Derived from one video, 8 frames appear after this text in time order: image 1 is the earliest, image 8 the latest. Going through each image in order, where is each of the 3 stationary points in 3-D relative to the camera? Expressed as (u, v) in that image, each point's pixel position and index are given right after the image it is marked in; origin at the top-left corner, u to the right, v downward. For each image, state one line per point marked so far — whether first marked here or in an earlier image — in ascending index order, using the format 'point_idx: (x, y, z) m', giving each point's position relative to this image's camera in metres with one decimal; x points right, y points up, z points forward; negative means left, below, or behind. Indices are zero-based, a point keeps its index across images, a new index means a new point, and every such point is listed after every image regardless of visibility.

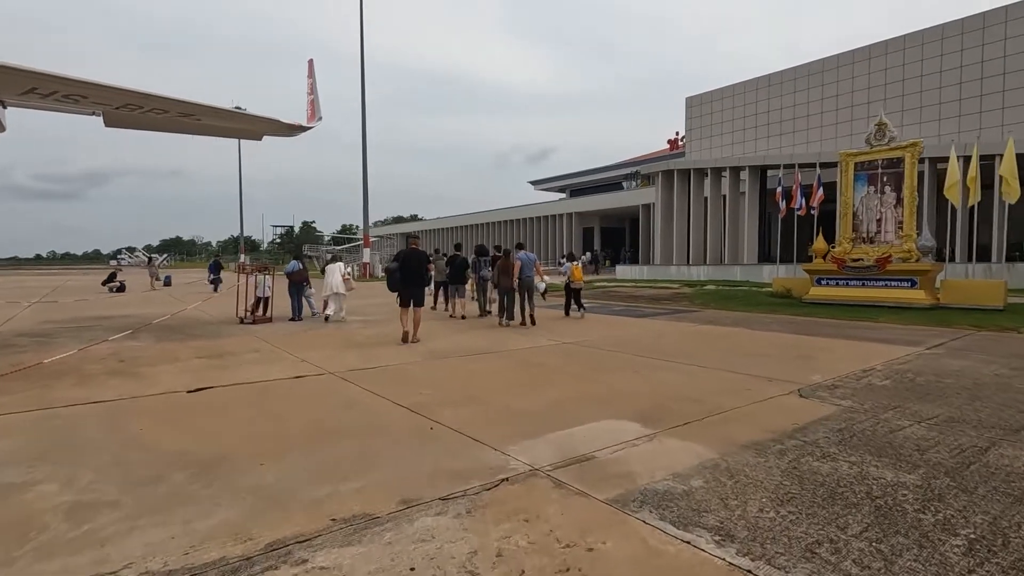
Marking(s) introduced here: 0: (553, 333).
0: (+0.8, -0.9, +10.5) m
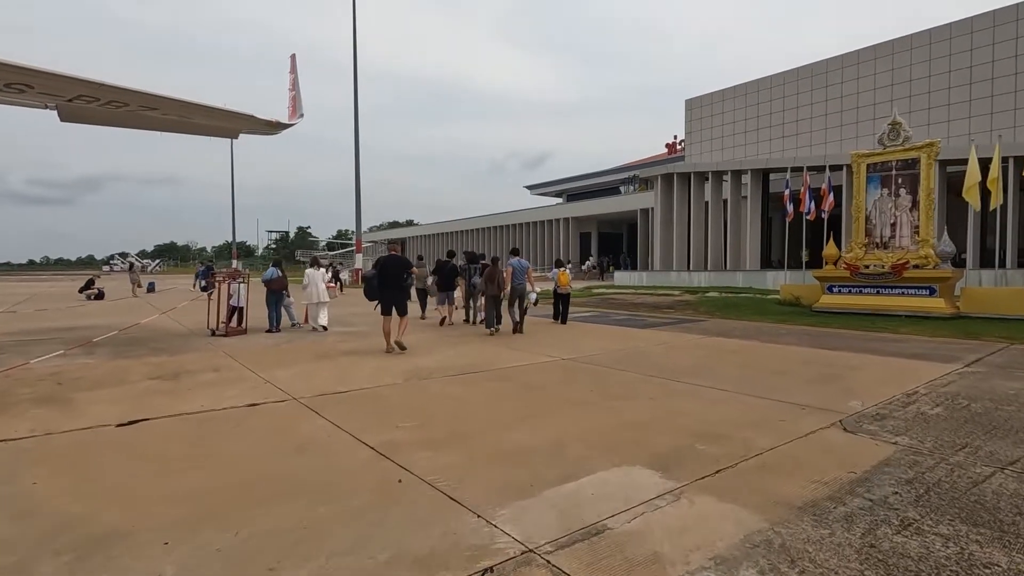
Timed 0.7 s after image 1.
0: (+0.7, -1.1, +9.6) m
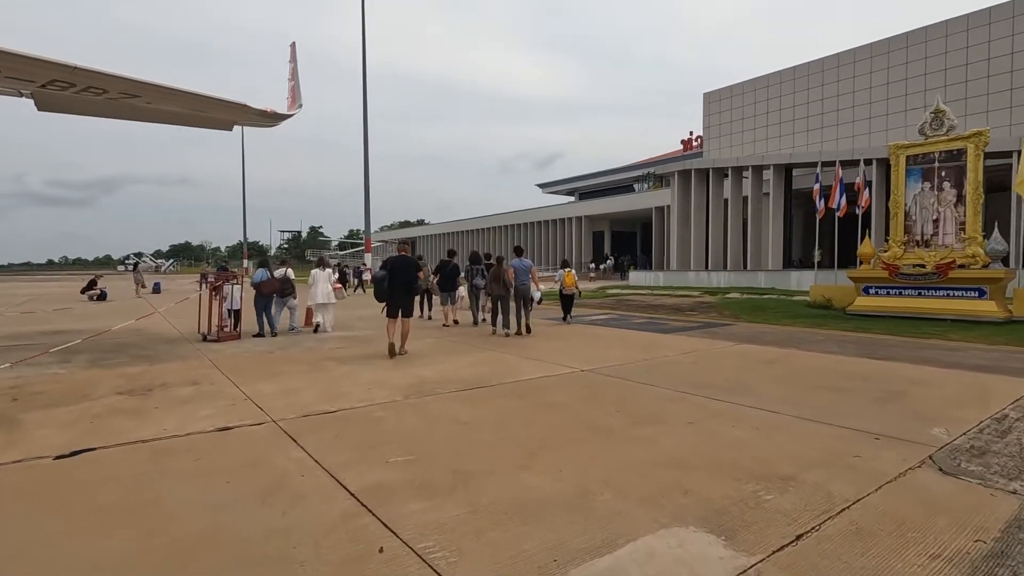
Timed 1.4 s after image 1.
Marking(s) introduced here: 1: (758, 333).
0: (+0.9, -1.1, +8.7) m
1: (+5.2, -1.0, +11.2) m
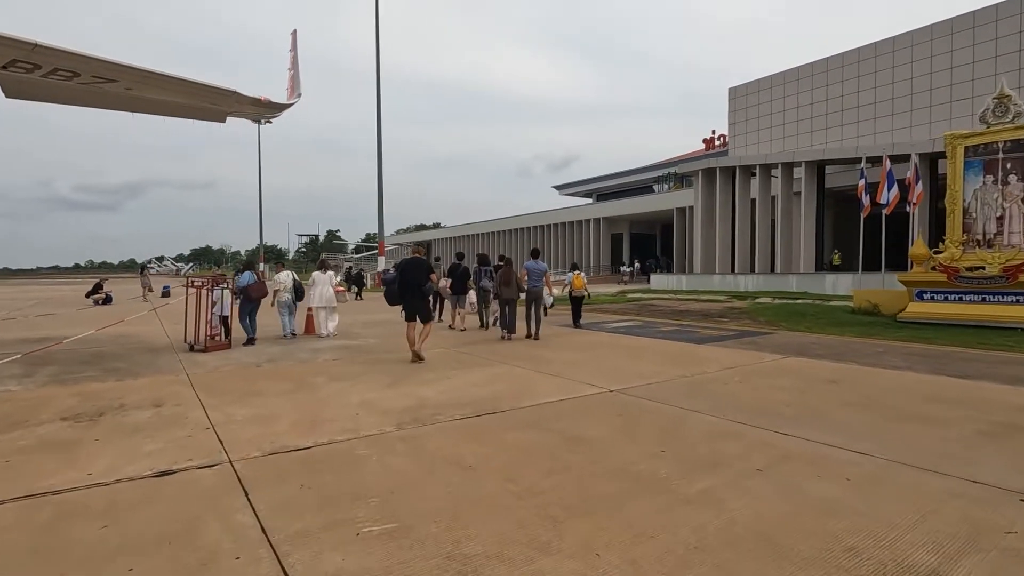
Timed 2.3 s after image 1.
0: (+1.1, -1.2, +7.6) m
1: (+5.5, -1.1, +10.0) m
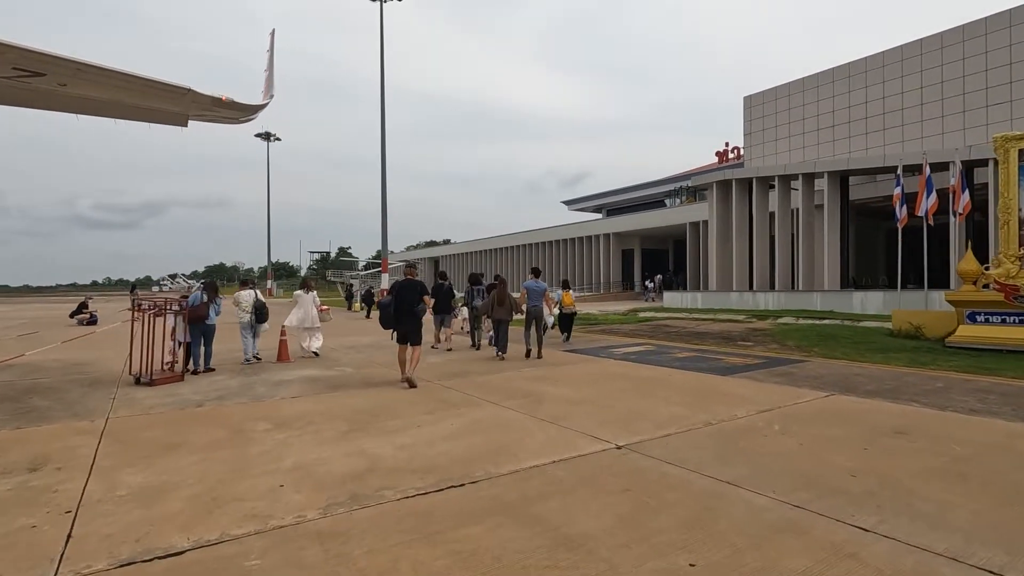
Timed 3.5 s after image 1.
0: (+1.0, -1.5, +6.2) m
1: (+5.4, -1.4, +8.5) m
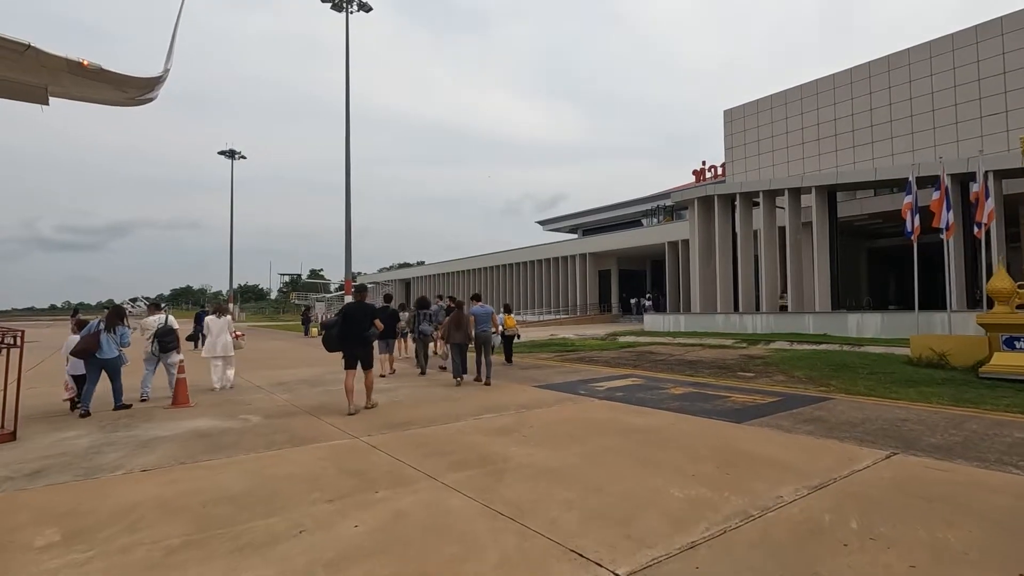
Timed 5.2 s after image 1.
0: (+0.5, -1.7, +4.2) m
1: (+4.8, -1.7, +6.7) m
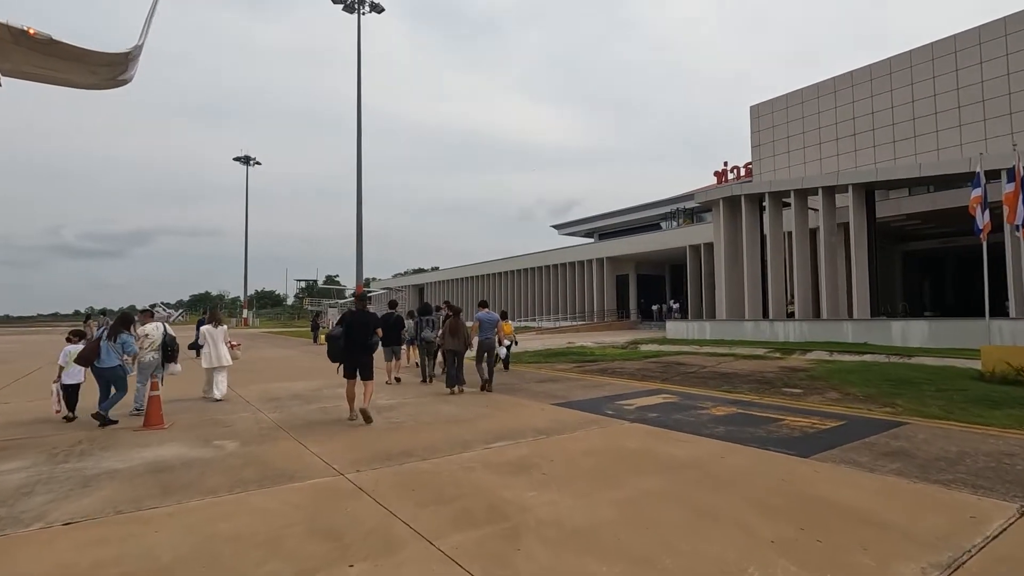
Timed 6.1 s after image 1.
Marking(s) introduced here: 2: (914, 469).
0: (+0.6, -1.7, +3.1) m
1: (+5.0, -1.7, +5.4) m
2: (+3.9, -1.8, +5.2) m
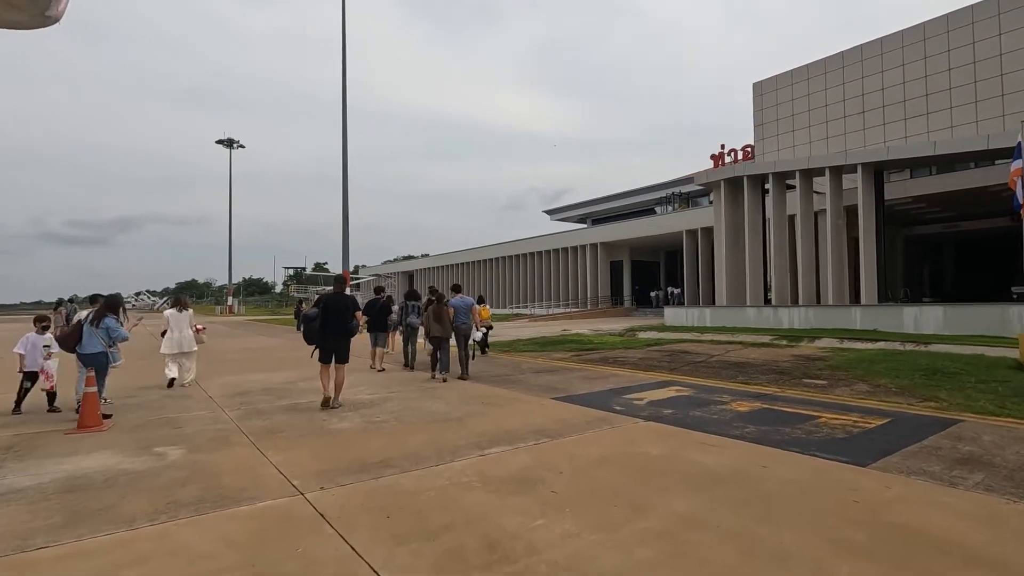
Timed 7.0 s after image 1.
0: (+0.7, -1.5, +2.1) m
1: (+5.0, -1.5, +4.5) m
2: (+3.9, -1.5, +4.3) m
